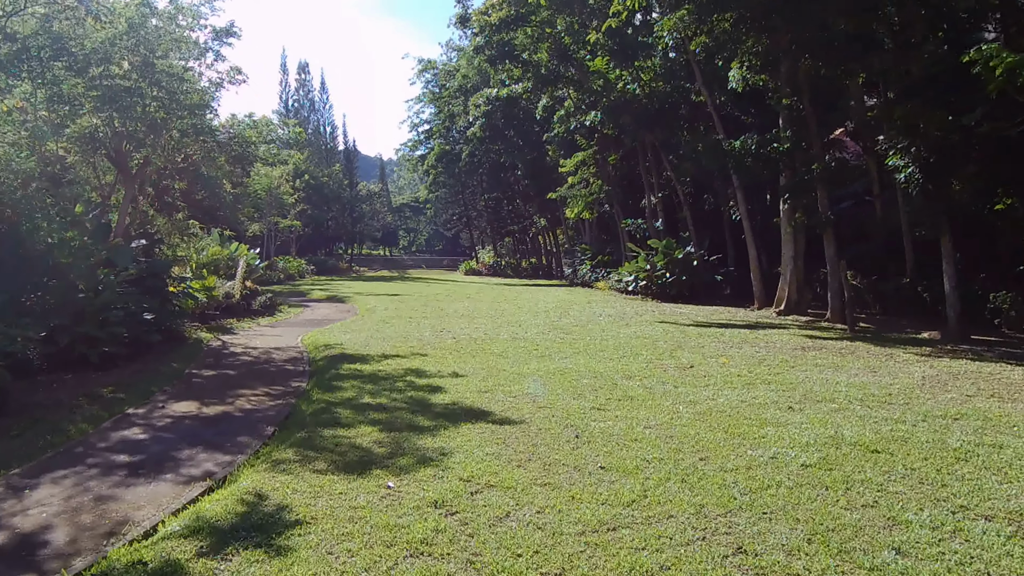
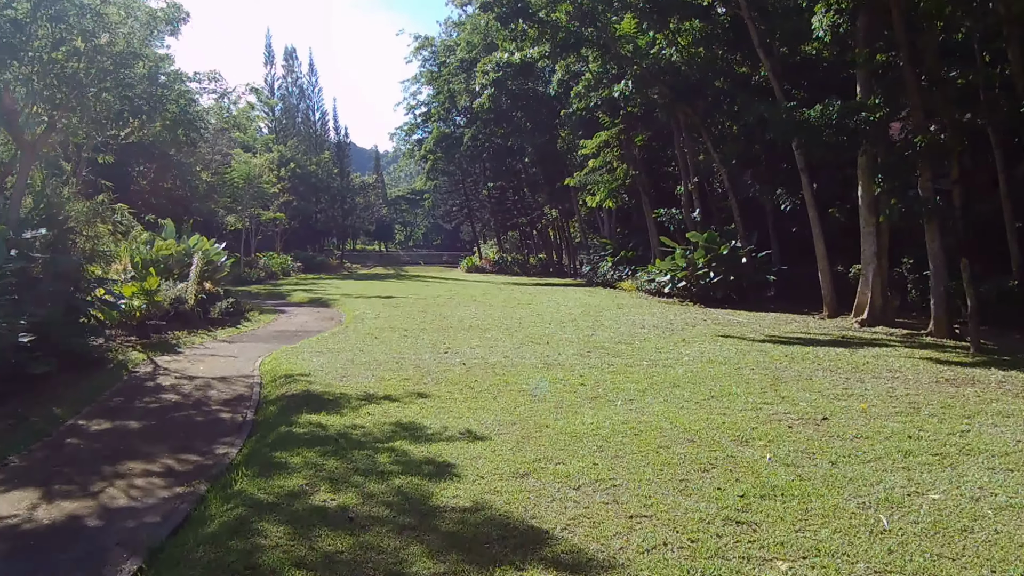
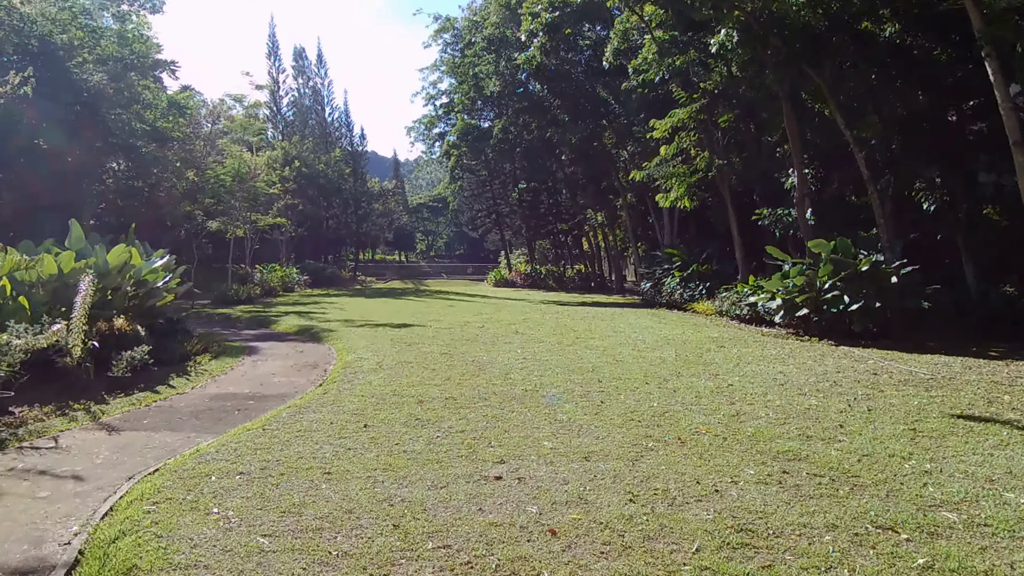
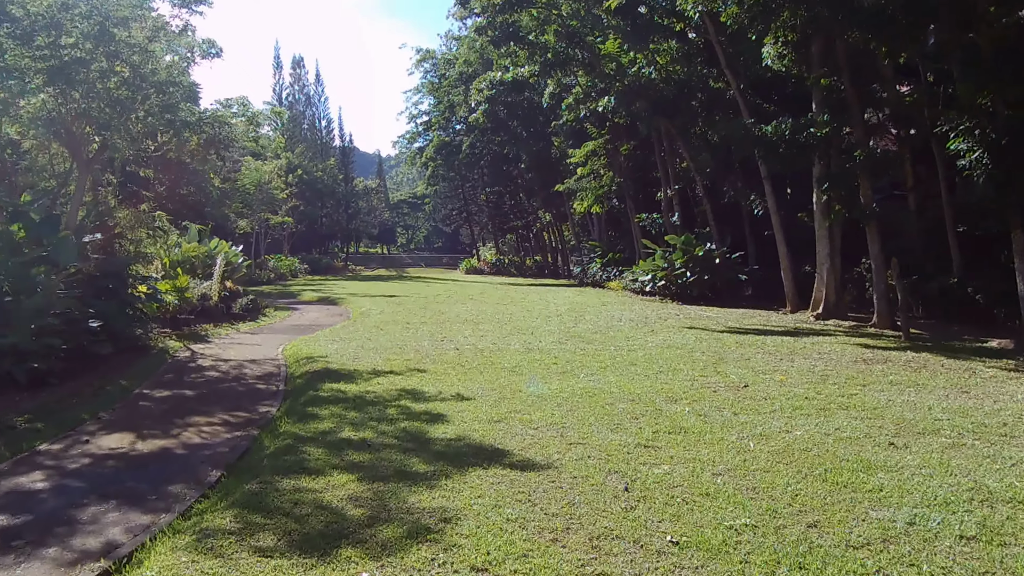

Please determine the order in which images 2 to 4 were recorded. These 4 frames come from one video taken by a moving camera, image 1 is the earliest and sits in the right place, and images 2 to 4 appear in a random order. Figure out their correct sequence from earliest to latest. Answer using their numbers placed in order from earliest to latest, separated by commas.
4, 2, 3
